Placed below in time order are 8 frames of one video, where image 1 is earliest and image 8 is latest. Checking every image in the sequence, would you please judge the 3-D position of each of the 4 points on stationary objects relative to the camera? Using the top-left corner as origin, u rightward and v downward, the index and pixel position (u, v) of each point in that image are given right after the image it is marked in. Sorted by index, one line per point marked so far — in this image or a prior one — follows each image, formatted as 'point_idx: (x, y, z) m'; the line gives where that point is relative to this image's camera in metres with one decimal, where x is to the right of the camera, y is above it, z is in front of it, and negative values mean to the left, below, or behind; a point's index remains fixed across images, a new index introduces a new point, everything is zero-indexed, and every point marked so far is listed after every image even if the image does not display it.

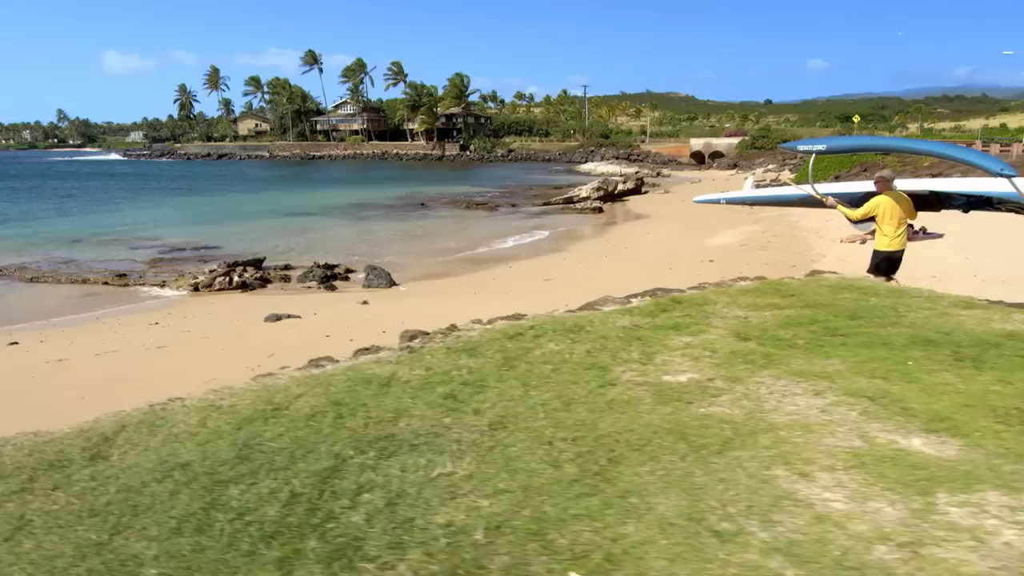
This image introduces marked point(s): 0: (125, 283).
0: (-9.6, +0.1, +17.6) m
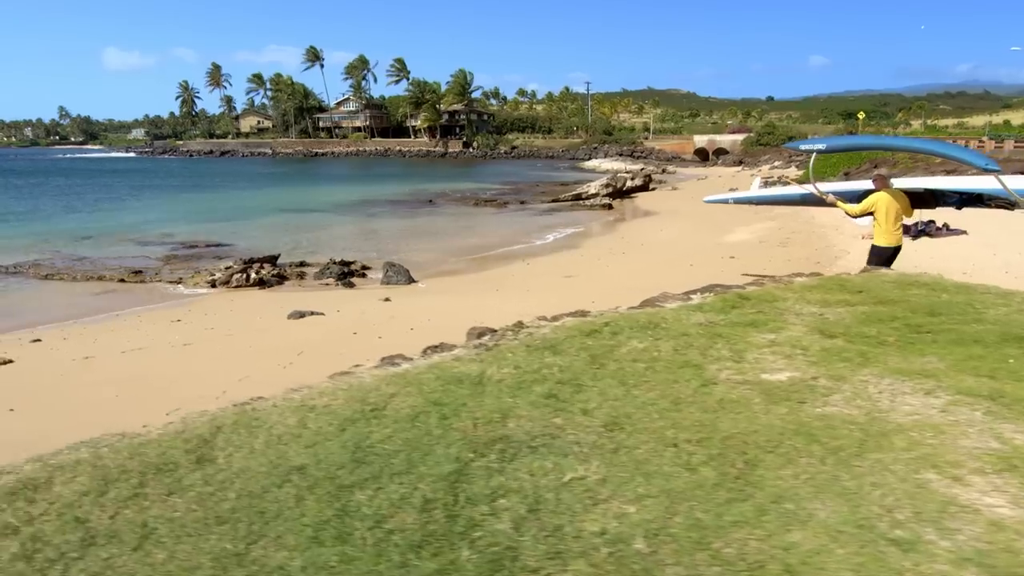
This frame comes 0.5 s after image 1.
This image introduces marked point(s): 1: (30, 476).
0: (-9.1, +0.2, +17.5) m
1: (-1.6, -0.6, +2.5) m
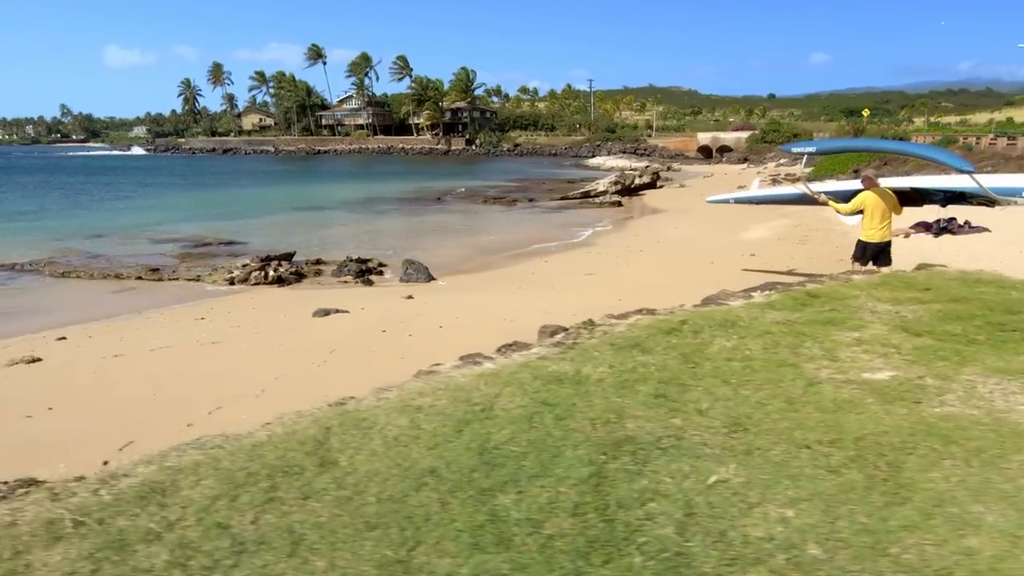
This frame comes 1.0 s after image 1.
0: (-8.6, +0.3, +17.4) m
1: (-1.2, -0.6, +2.4) m
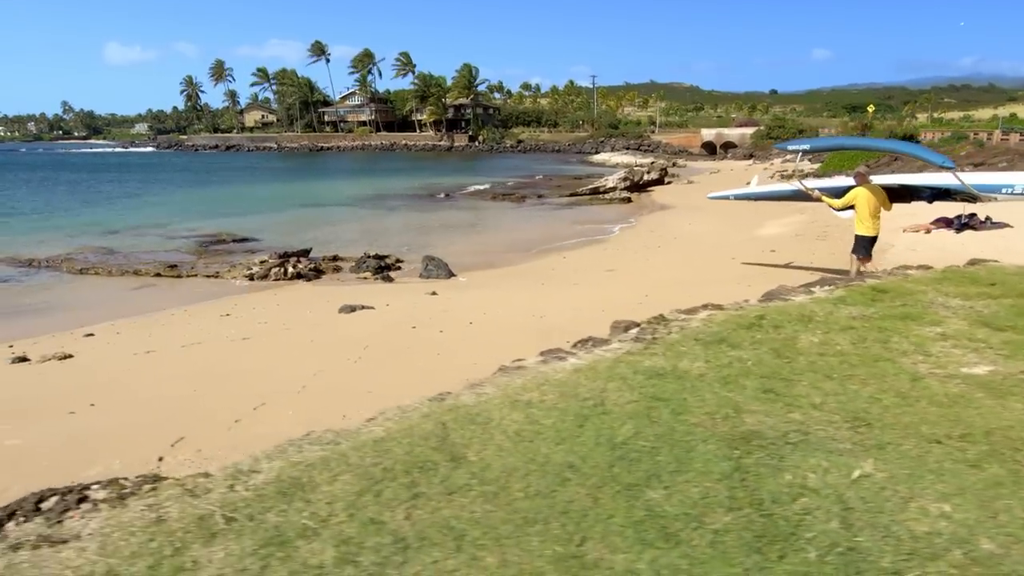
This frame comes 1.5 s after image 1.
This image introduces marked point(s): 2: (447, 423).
0: (-8.2, +0.3, +17.4) m
1: (-0.7, -0.6, +2.4) m
2: (-0.3, -0.5, +2.8) m
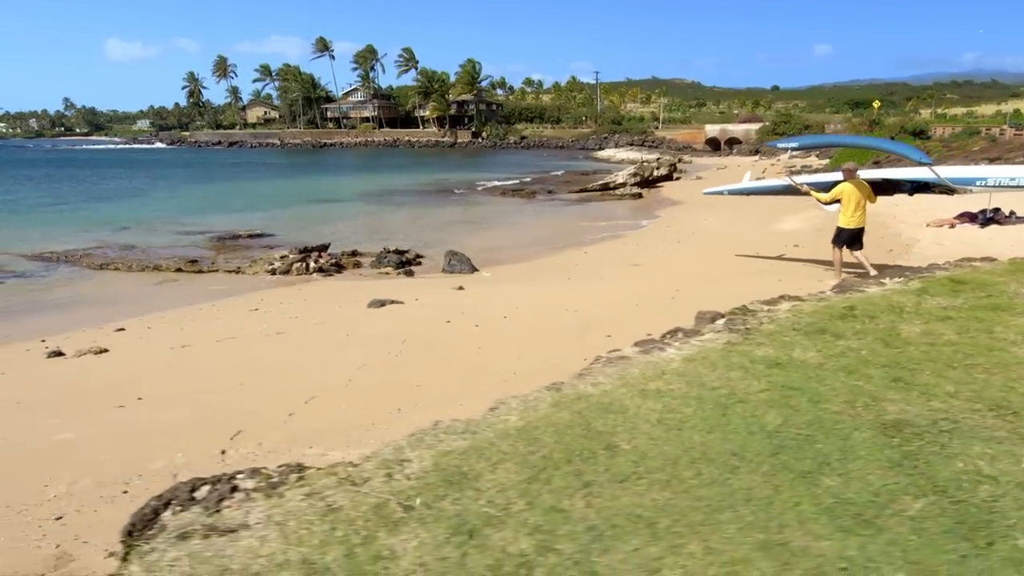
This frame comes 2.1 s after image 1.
0: (-7.6, +0.5, +17.4) m
1: (-0.2, -0.6, +2.3) m
2: (+0.3, -0.5, +2.7) m
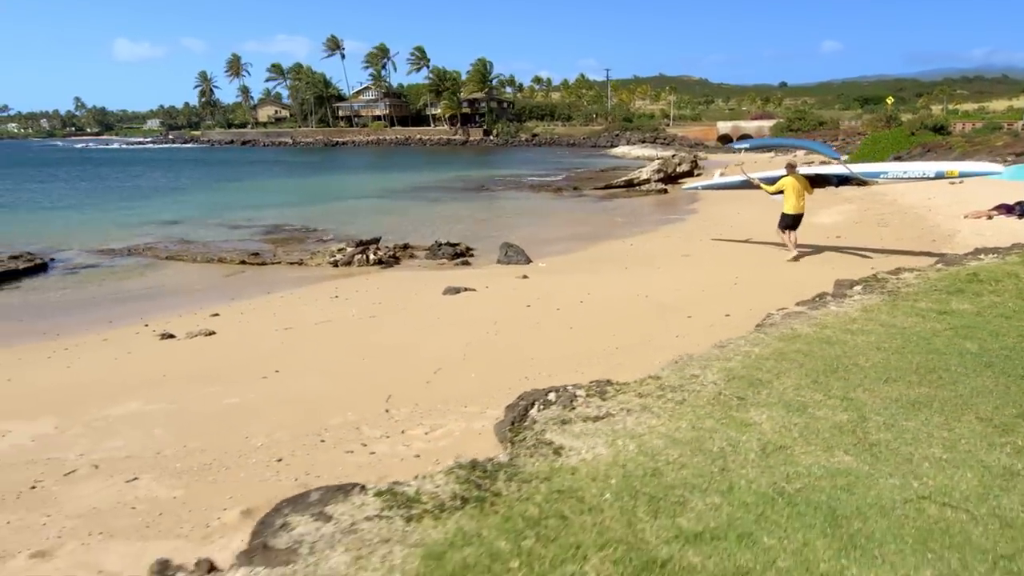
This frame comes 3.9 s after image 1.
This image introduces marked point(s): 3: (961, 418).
0: (-6.3, +0.7, +18.2) m
1: (+0.9, -0.4, +3.1) m
2: (+1.4, -0.3, +3.5) m
3: (+1.6, -0.5, +2.5) m
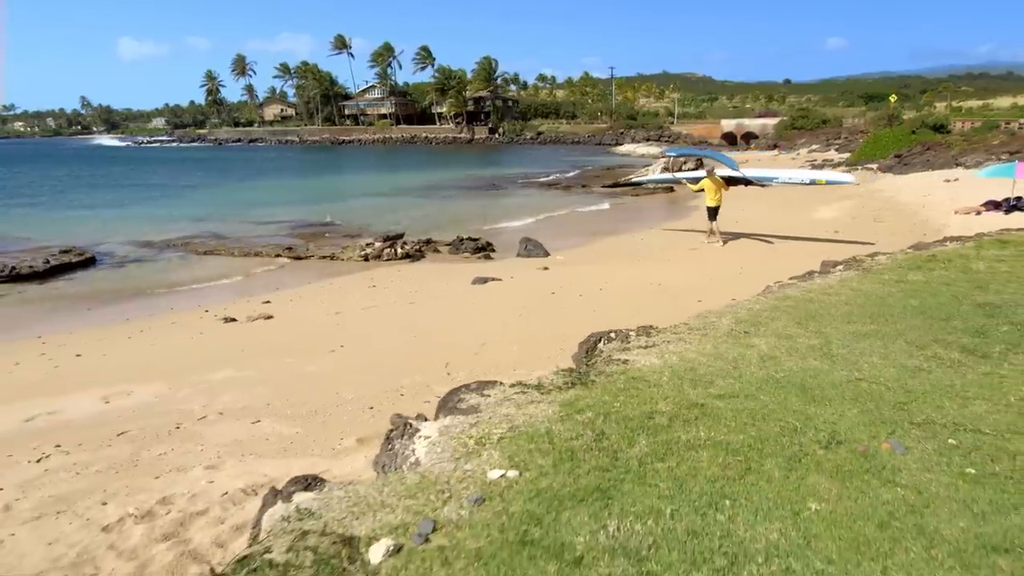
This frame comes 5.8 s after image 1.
0: (-5.8, +0.9, +19.5) m
1: (+1.4, -0.2, +4.3) m
2: (+1.9, -0.1, +4.7) m
3: (+2.0, -0.3, +3.8) m
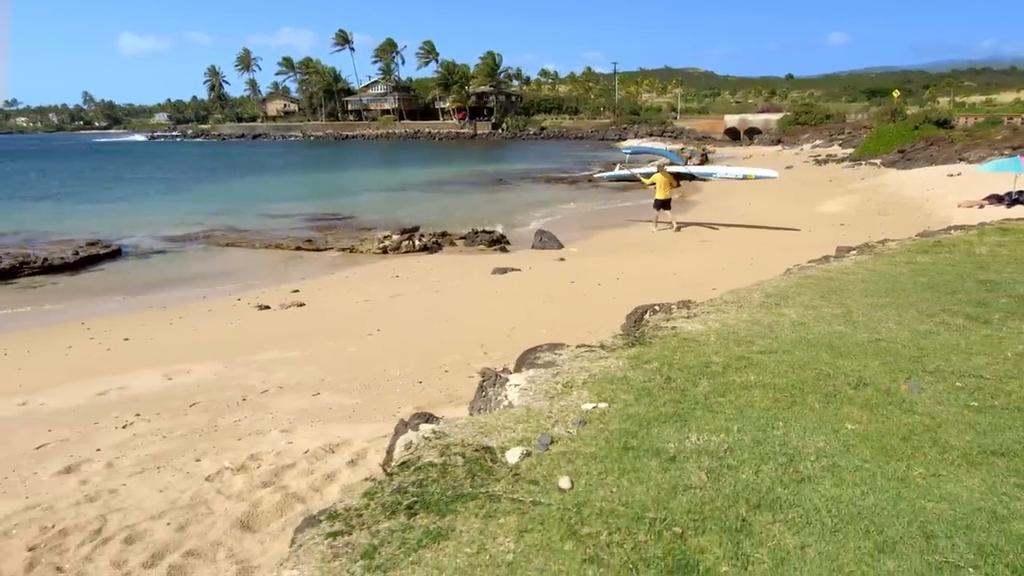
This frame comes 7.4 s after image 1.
0: (-5.4, +1.1, +20.0) m
1: (+1.8, 0.0, +4.9) m
2: (+2.3, +0.1, +5.3) m
3: (+2.4, -0.1, +4.3) m
